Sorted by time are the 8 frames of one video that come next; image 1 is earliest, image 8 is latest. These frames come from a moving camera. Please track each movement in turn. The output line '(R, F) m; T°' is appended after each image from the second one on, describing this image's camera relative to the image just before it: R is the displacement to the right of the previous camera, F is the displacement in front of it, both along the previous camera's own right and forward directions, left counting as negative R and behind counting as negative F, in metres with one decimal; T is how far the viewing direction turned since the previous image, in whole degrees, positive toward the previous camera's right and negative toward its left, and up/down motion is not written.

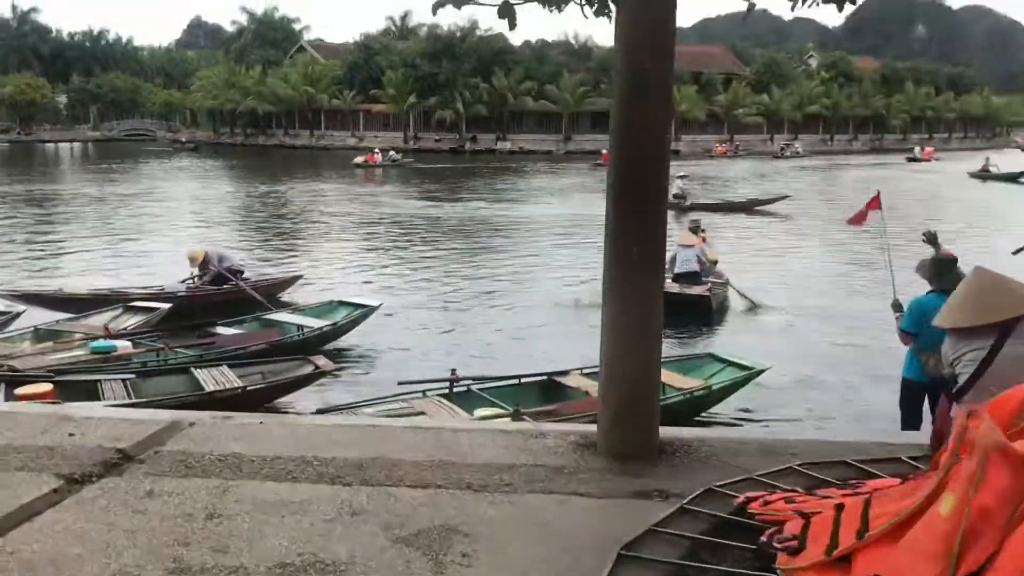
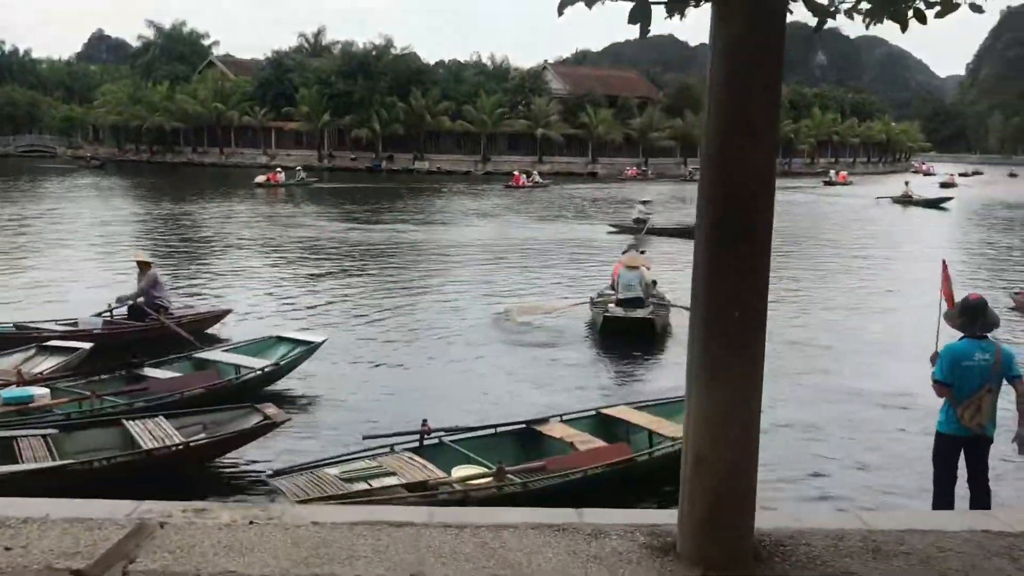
(-0.4, +0.6) m; +5°
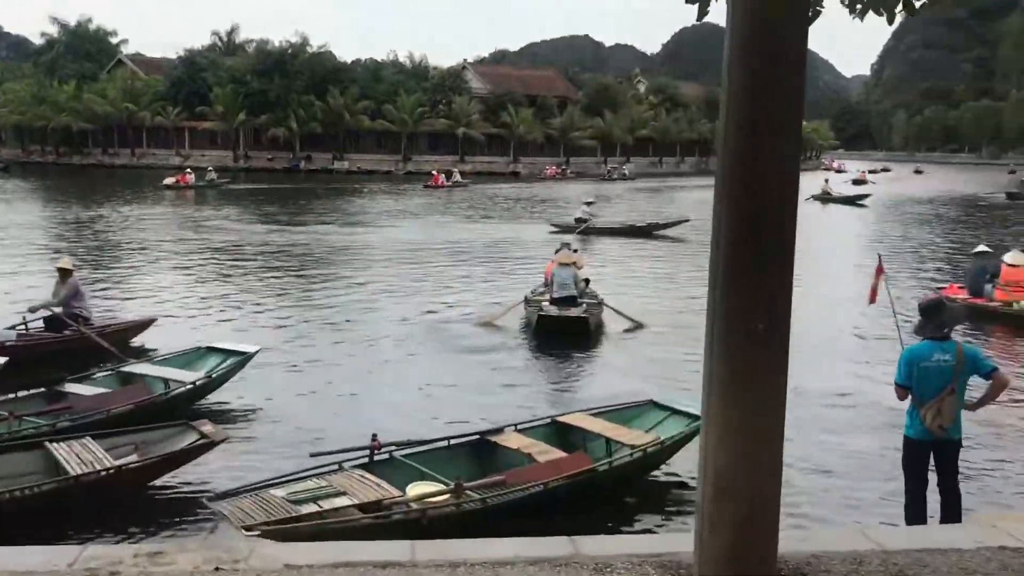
(-0.2, +0.3) m; +5°
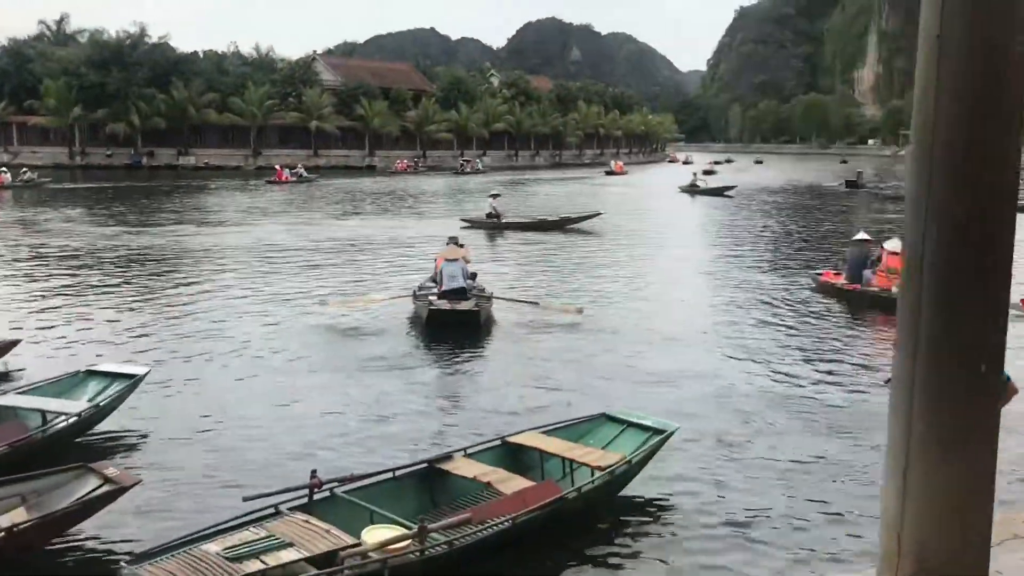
(-0.6, +0.7) m; +9°
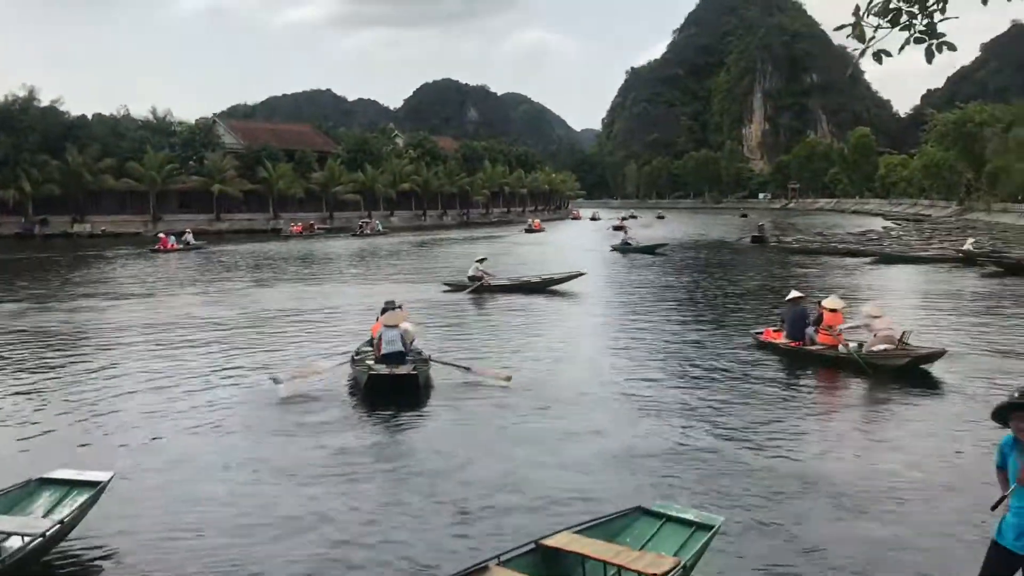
(-0.7, +0.5) m; +6°
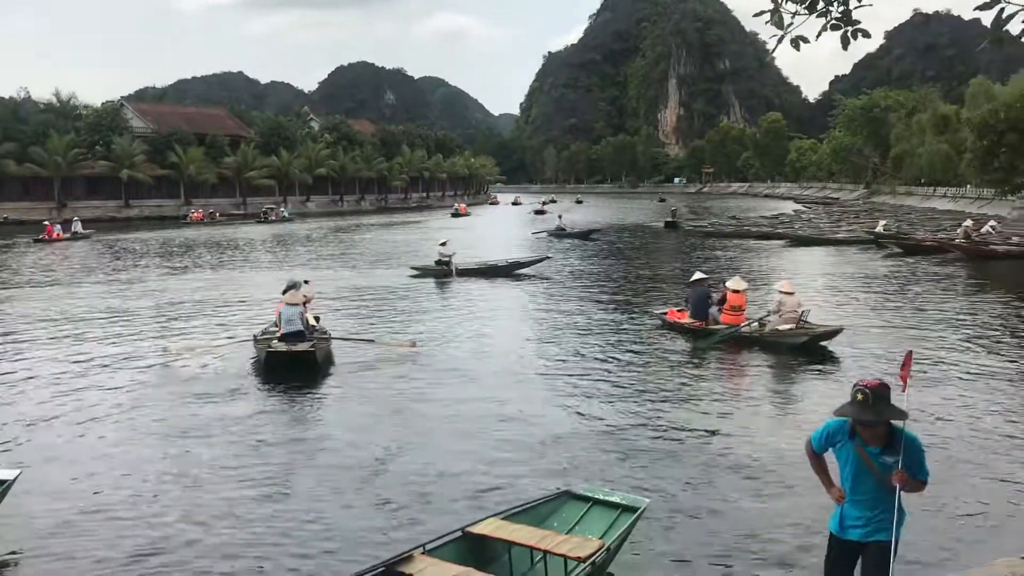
(0.0, +0.1) m; +5°
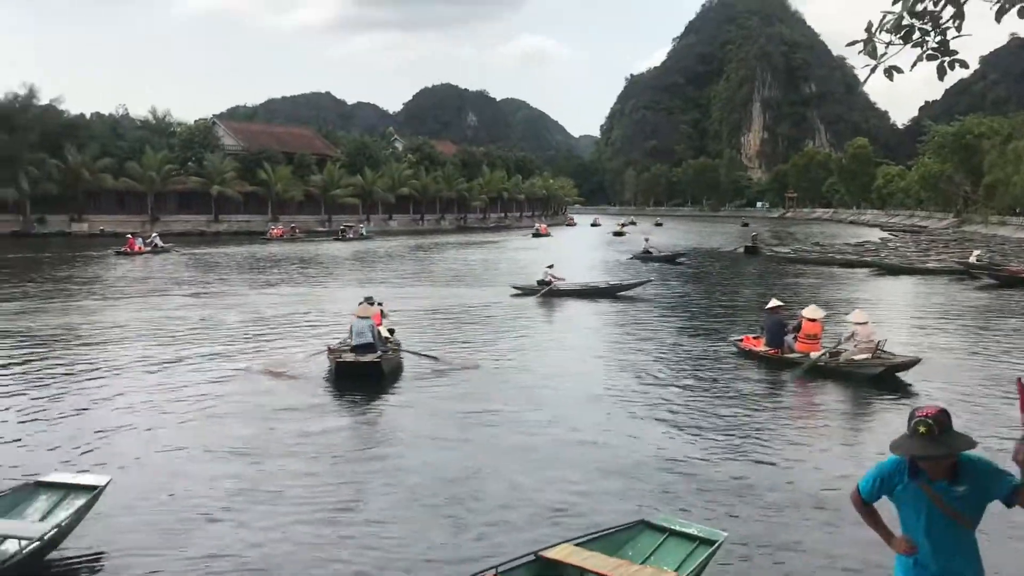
(0.0, 0.0) m; -4°
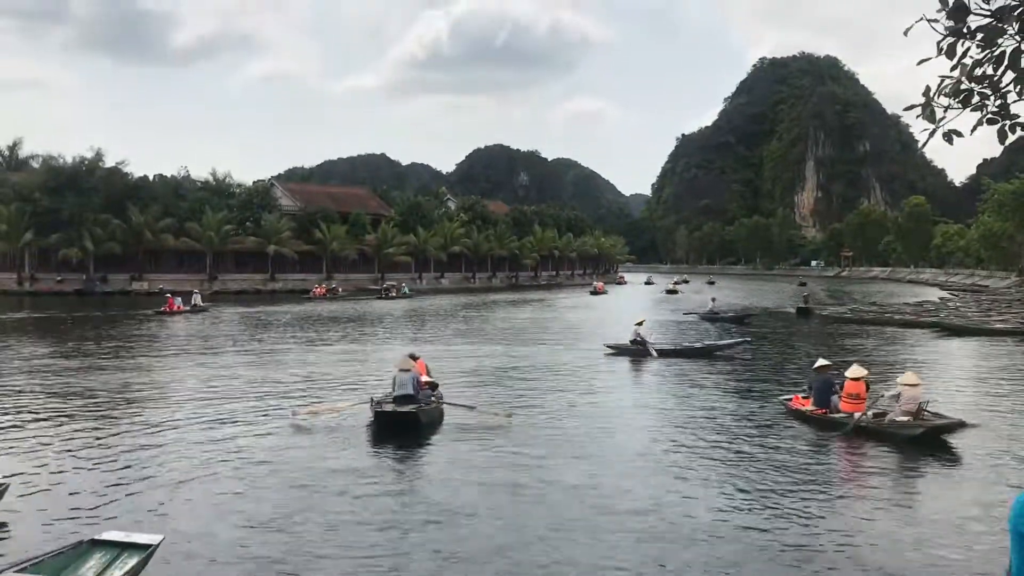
(0.0, 0.0) m; -3°
